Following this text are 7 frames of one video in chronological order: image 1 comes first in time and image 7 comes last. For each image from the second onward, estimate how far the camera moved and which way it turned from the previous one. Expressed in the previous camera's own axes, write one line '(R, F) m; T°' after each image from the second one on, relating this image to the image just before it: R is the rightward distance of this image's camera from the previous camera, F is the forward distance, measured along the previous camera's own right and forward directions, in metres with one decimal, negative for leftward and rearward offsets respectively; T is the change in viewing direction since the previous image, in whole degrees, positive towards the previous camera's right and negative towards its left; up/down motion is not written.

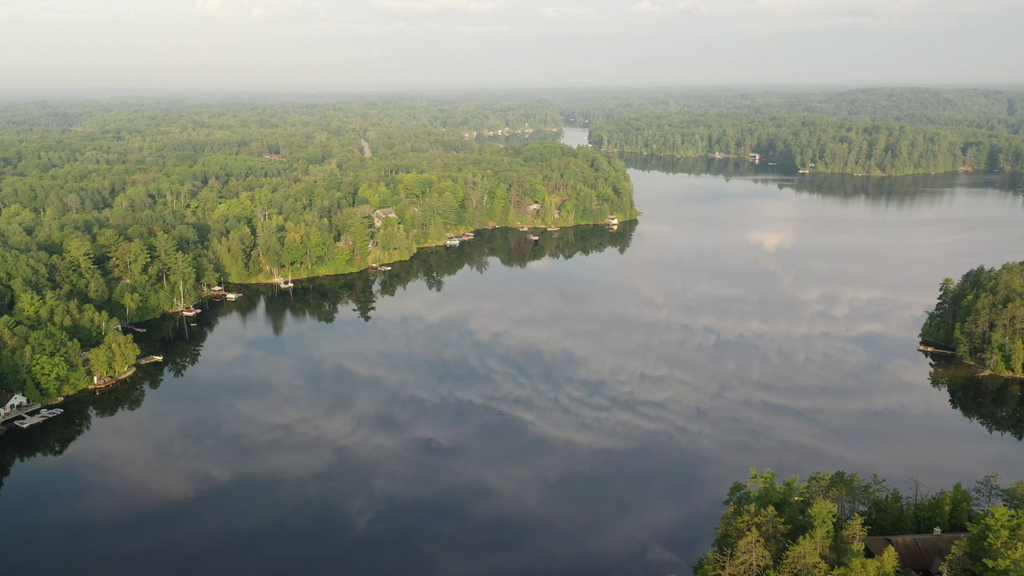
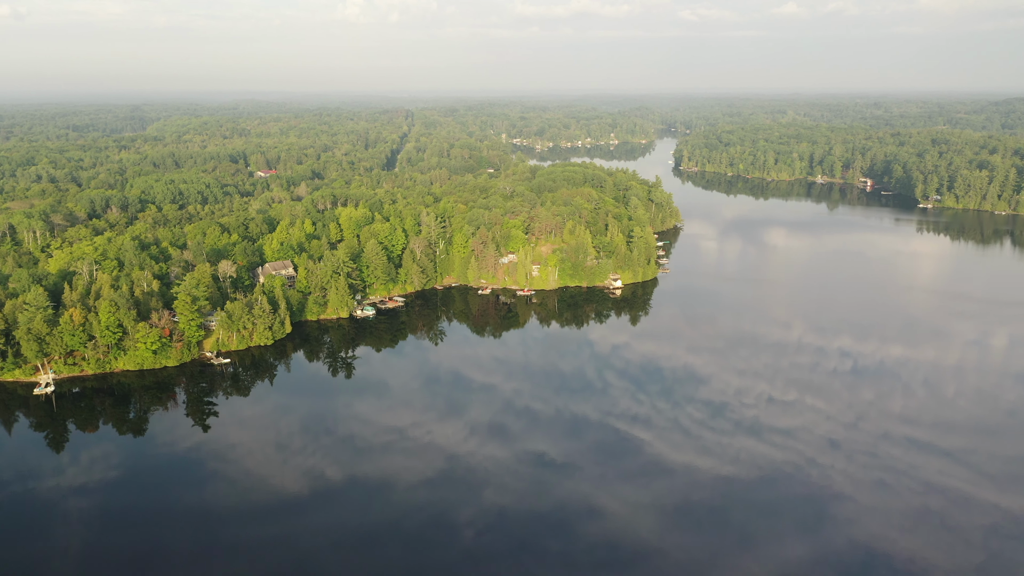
(-2.5, +0.8) m; -7°
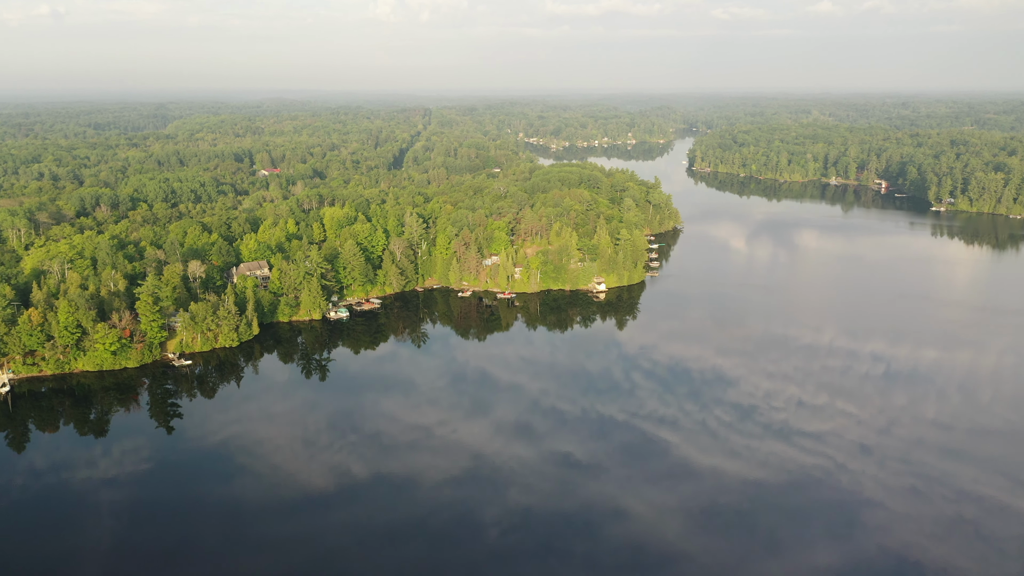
(-0.5, +0.1) m; -2°
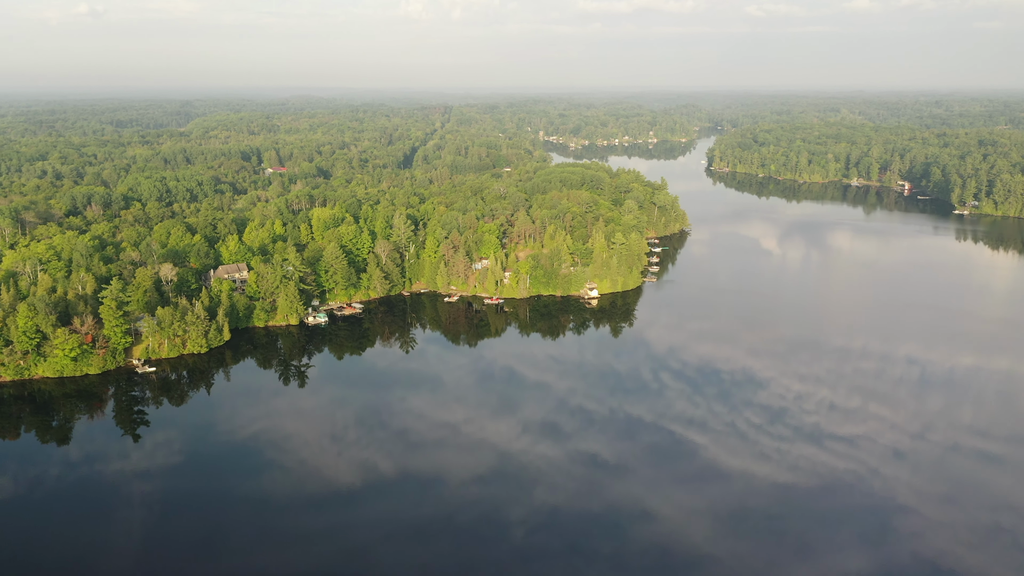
(-0.6, +0.1) m; -1°
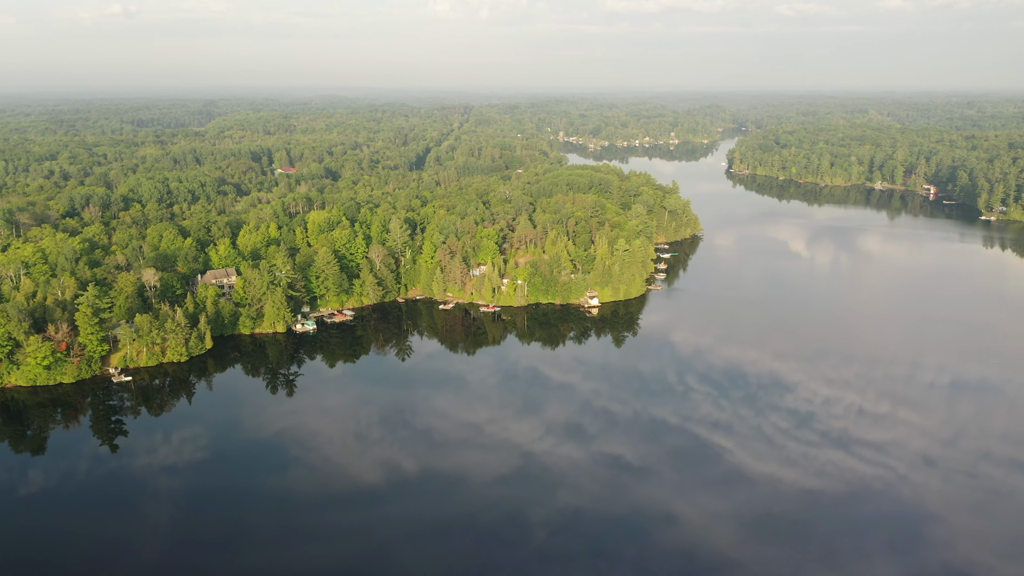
(-0.5, +0.1) m; -1°
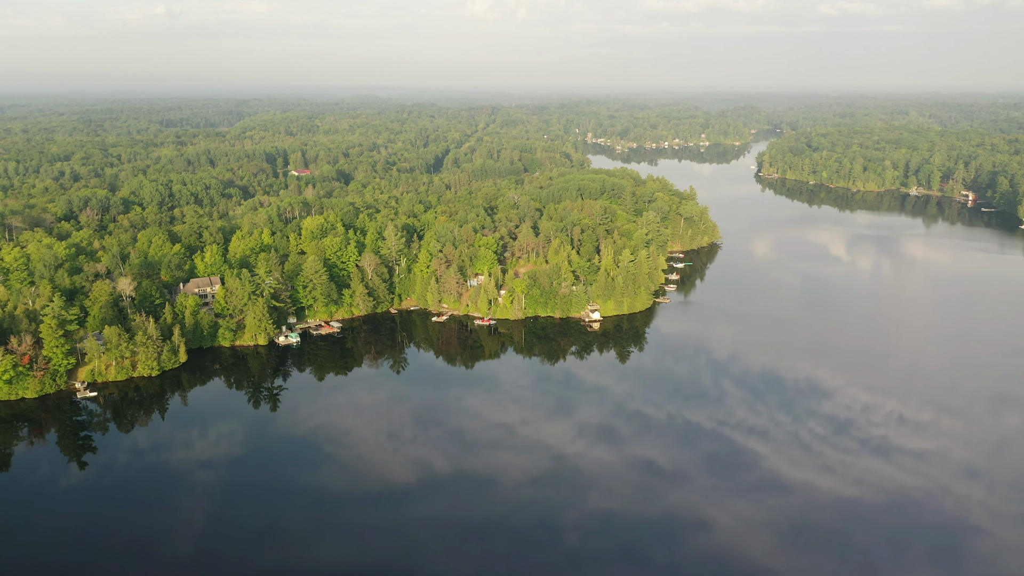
(-0.7, +0.1) m; -2°
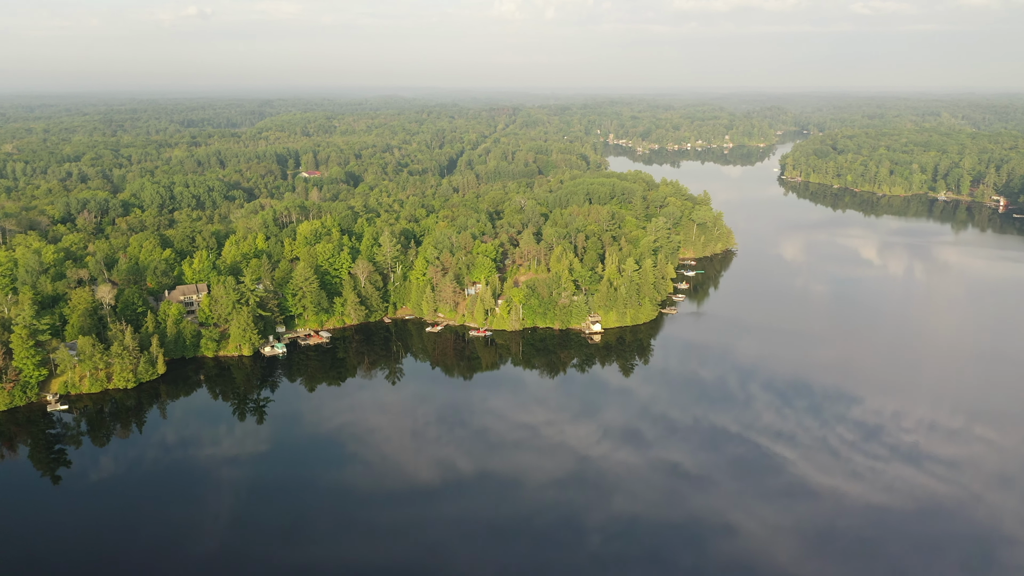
(-0.5, +0.1) m; -1°
